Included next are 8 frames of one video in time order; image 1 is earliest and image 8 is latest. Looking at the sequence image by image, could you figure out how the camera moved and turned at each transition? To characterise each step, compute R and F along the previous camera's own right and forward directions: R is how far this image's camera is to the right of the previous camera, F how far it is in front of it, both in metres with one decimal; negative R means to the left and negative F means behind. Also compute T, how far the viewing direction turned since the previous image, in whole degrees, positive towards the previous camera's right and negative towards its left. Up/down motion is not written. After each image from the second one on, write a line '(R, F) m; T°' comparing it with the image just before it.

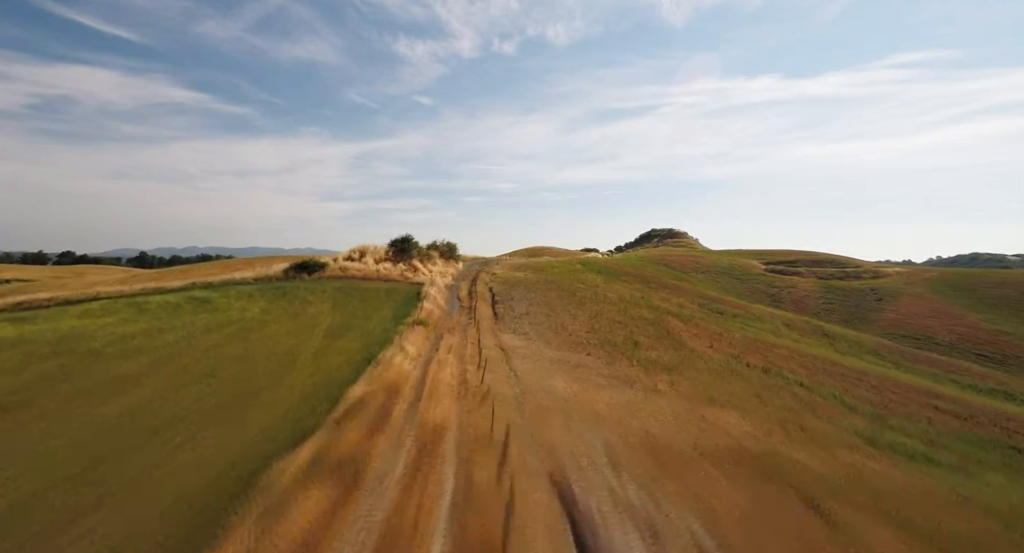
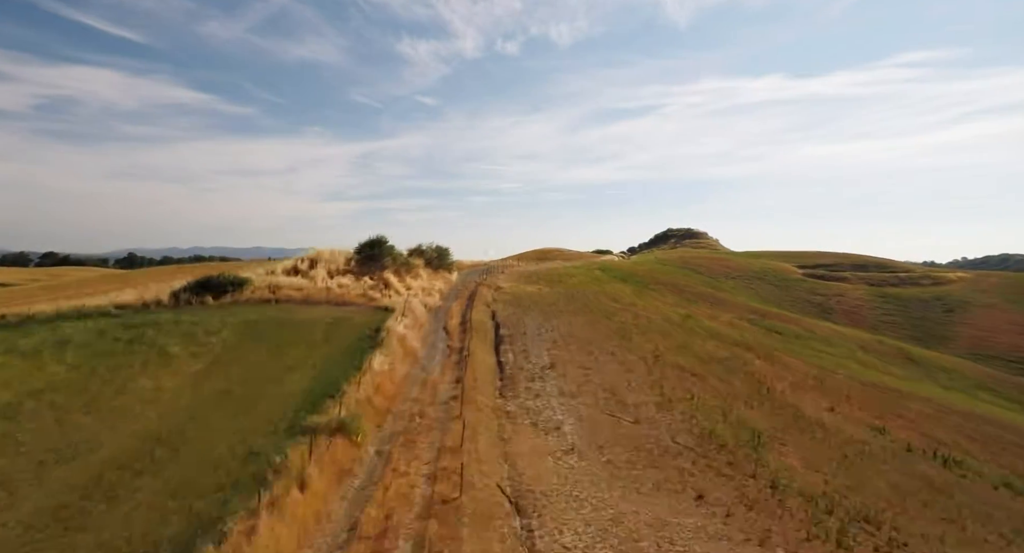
(-0.5, +12.2) m; 0°
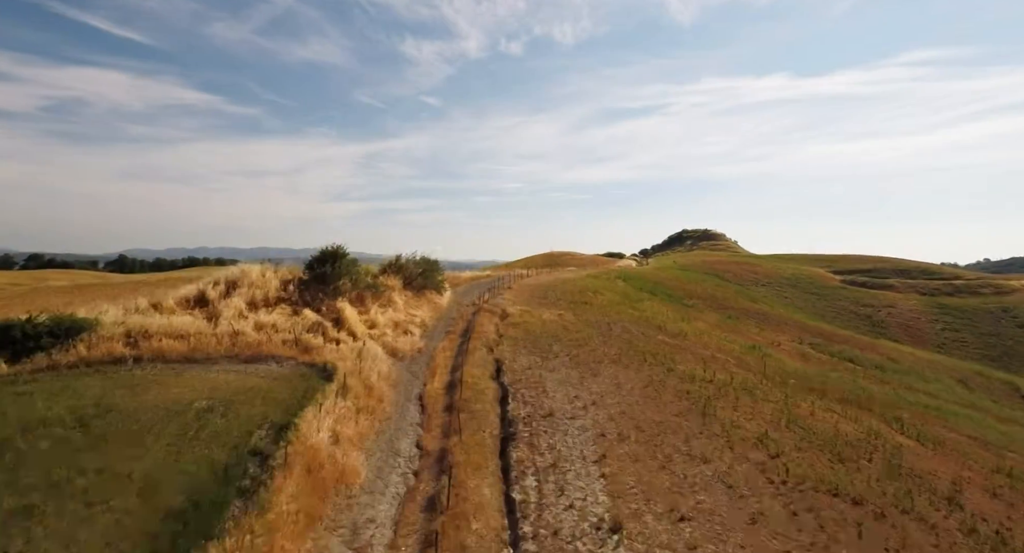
(-0.5, +9.8) m; 0°
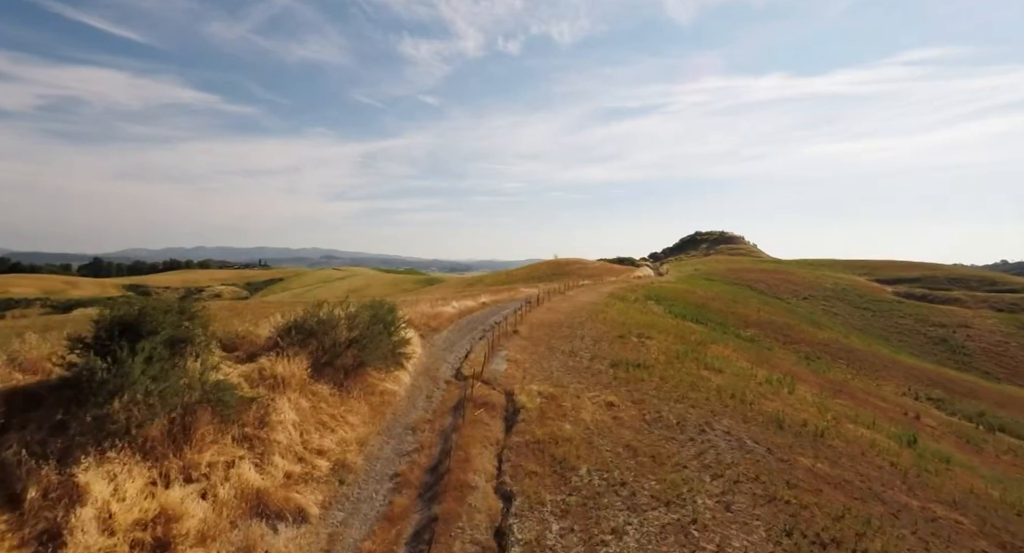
(-0.5, +12.8) m; 0°
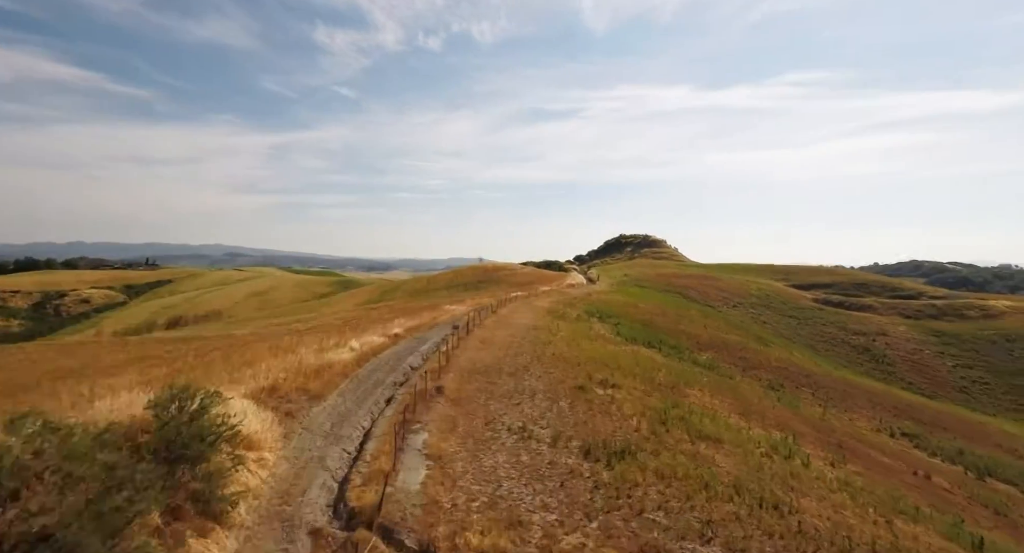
(+0.2, +7.9) m; +10°
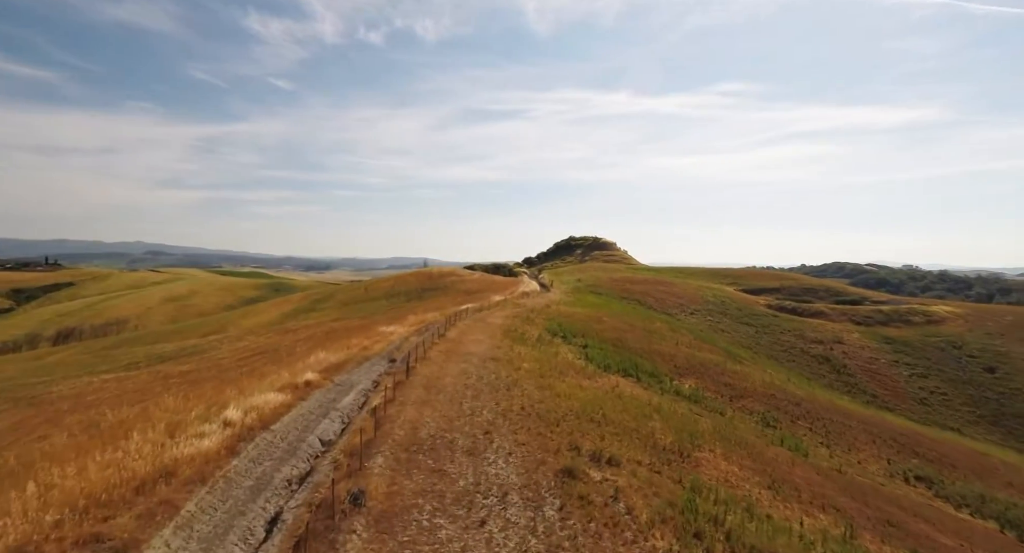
(-0.3, +6.7) m; +7°
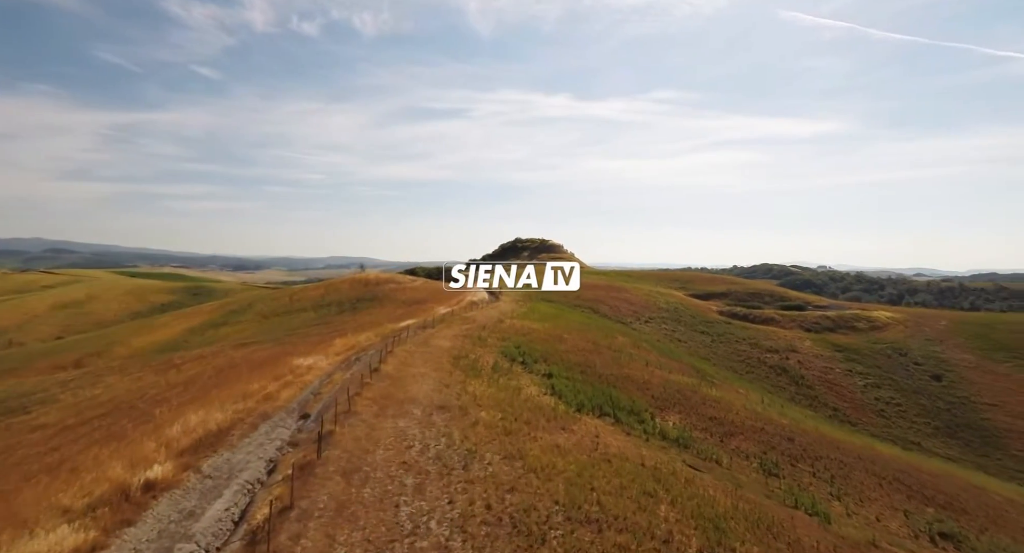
(-0.5, +6.4) m; +7°
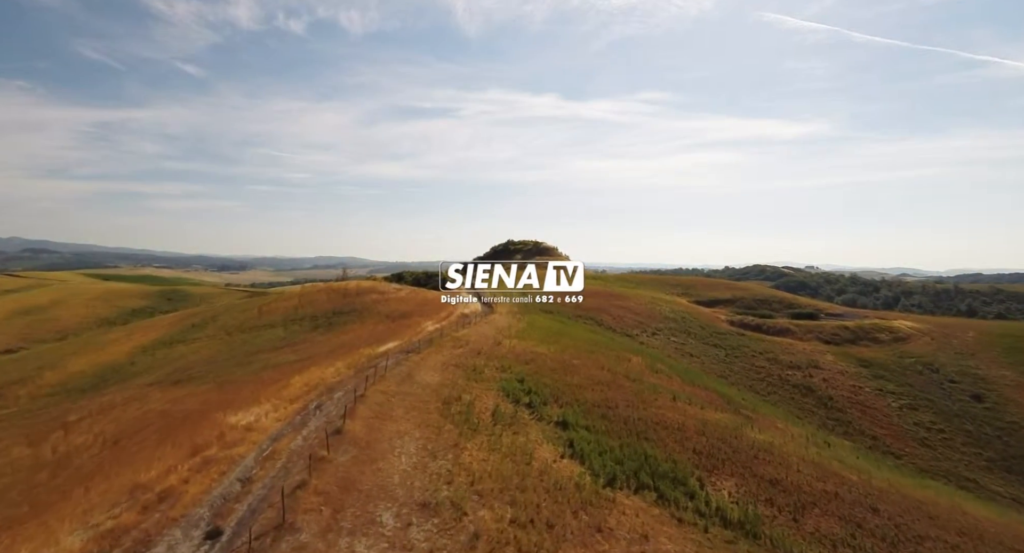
(-0.9, +6.8) m; +2°
